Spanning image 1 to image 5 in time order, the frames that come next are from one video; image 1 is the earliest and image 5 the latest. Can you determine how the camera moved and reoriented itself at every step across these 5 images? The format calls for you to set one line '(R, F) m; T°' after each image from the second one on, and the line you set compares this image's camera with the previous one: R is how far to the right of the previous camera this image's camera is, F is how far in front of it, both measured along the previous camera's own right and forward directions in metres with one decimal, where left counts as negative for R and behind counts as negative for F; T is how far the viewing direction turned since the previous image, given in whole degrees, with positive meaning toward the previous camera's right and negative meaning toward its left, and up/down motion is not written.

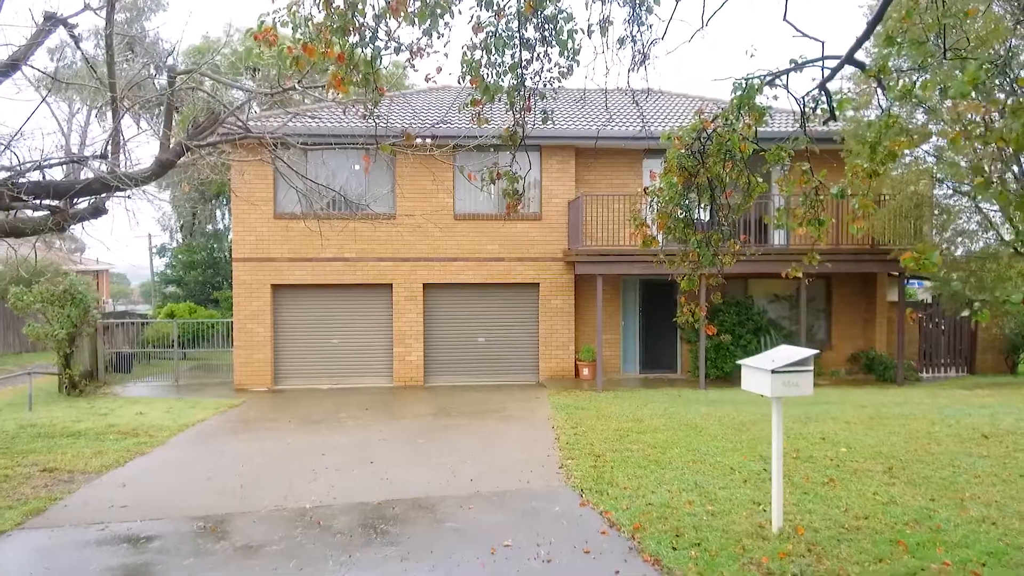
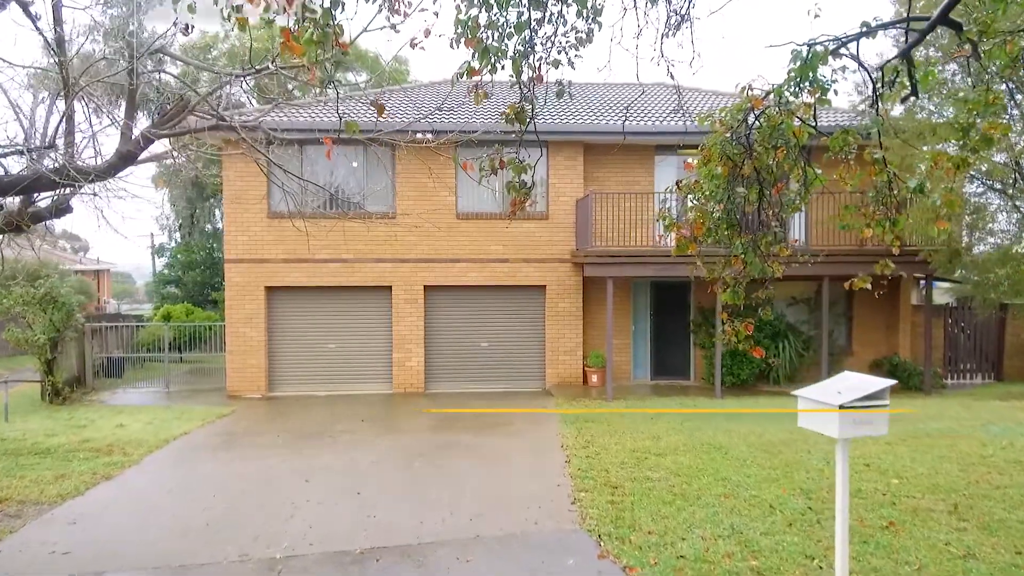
(0.0, +0.7) m; 0°
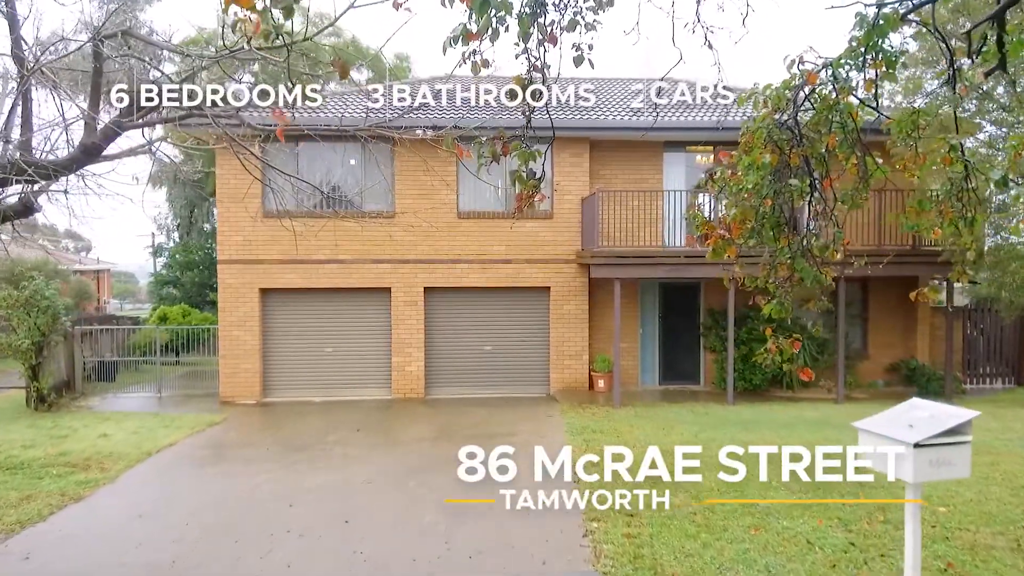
(0.0, +0.5) m; 0°
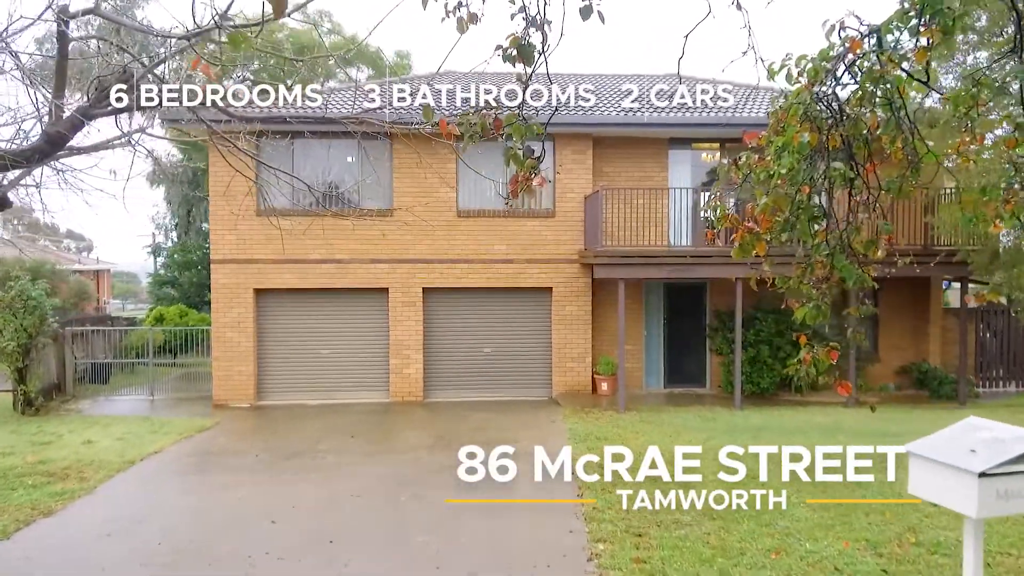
(0.0, +0.4) m; 0°
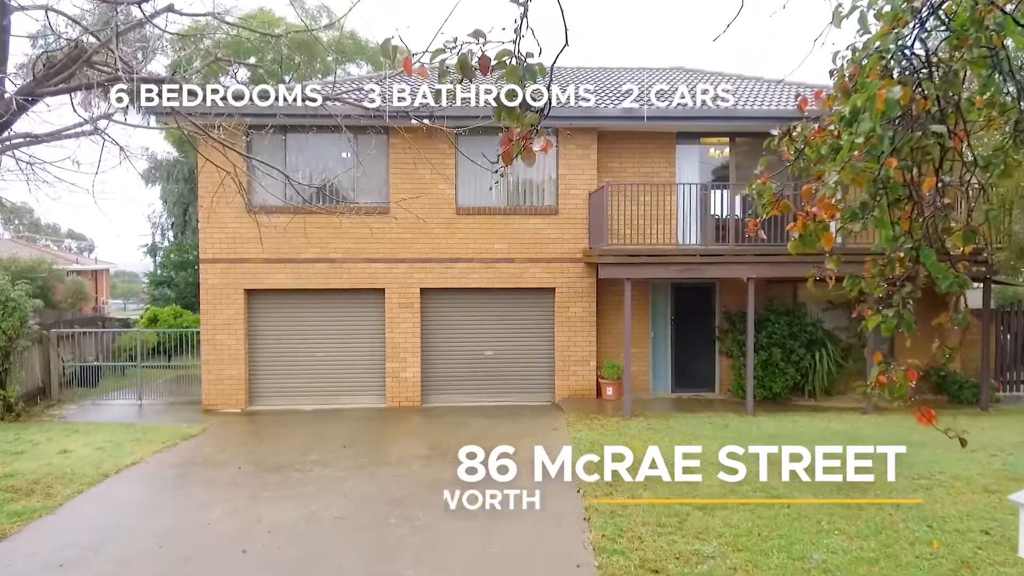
(0.0, +0.5) m; 0°
